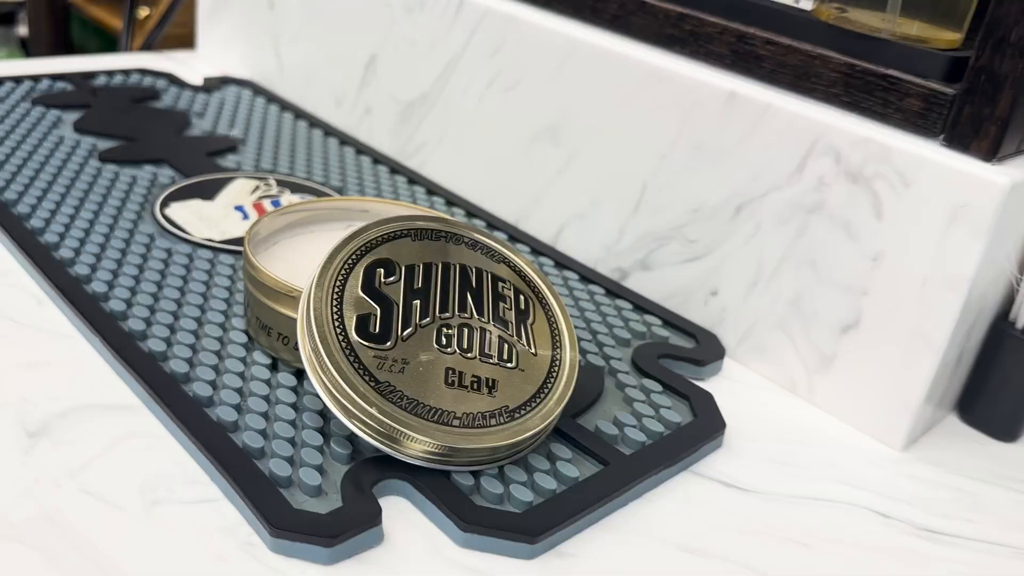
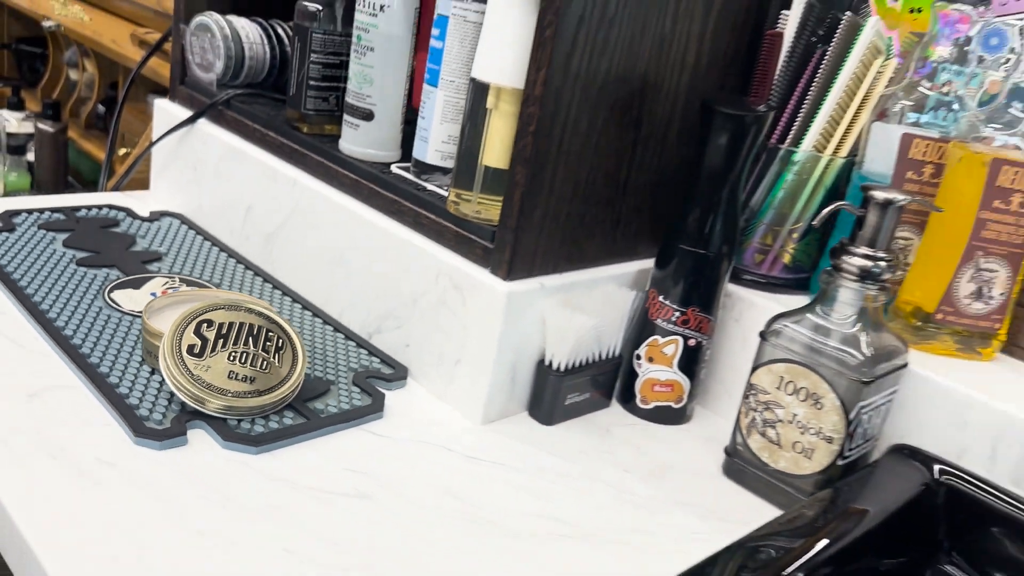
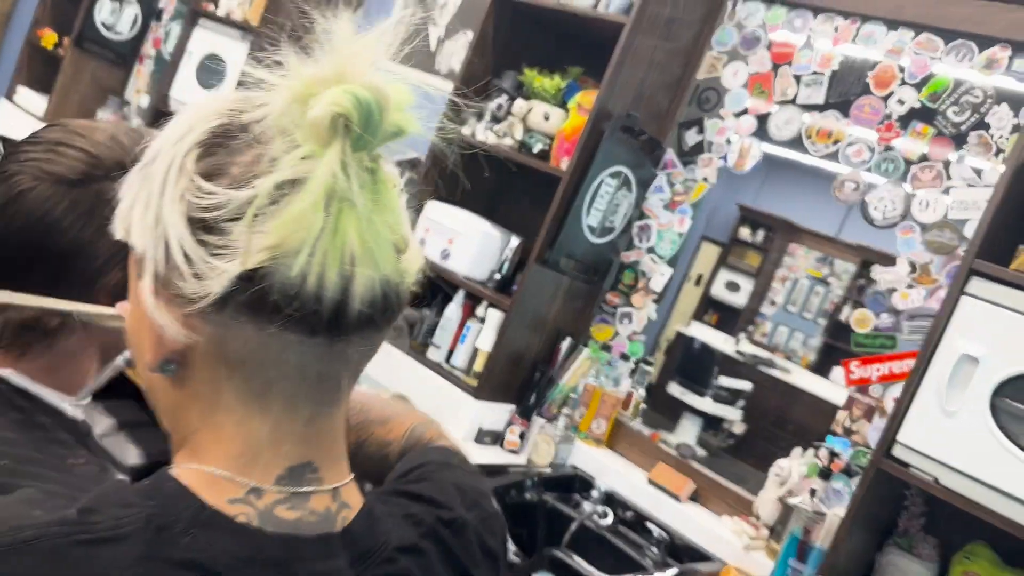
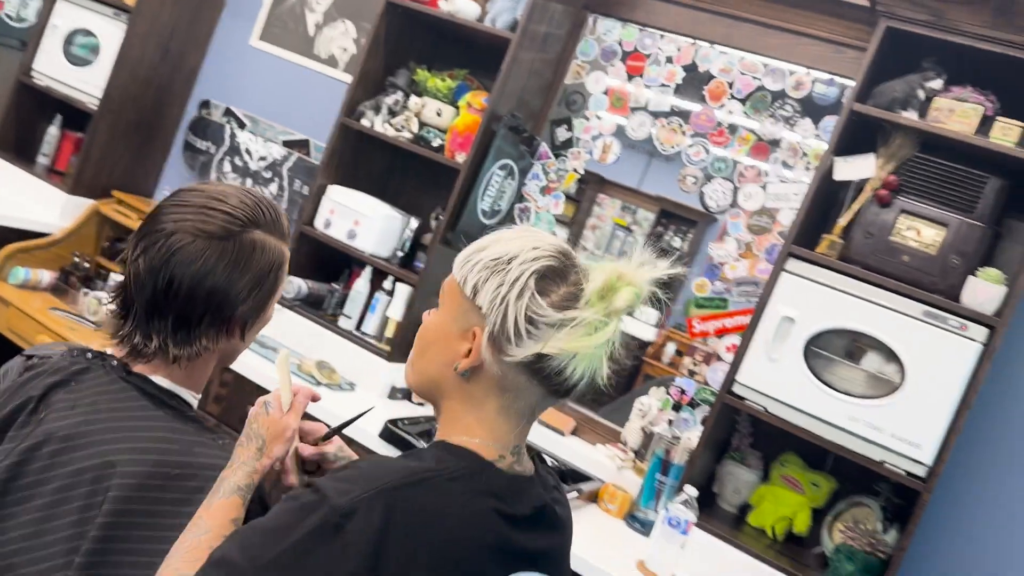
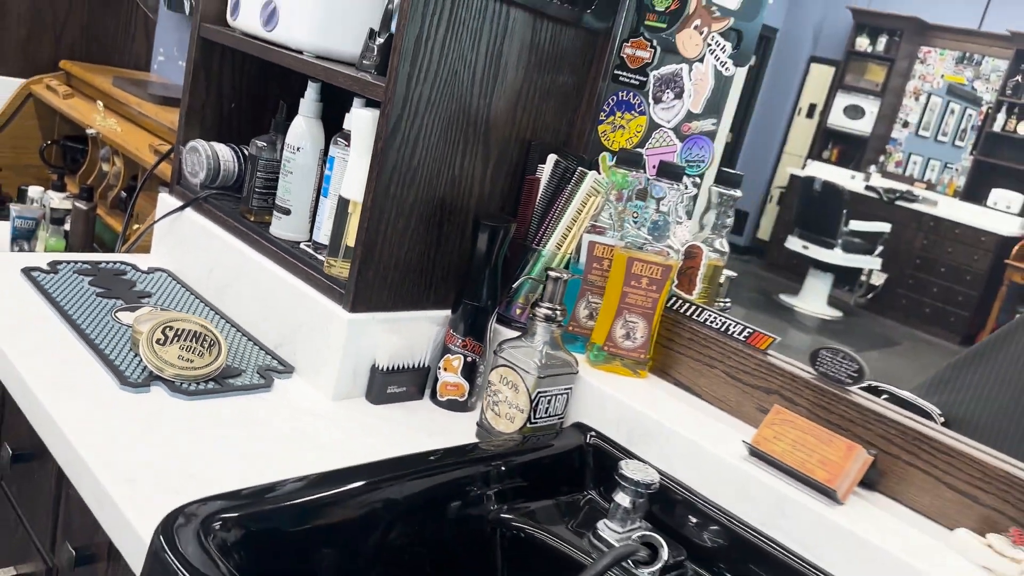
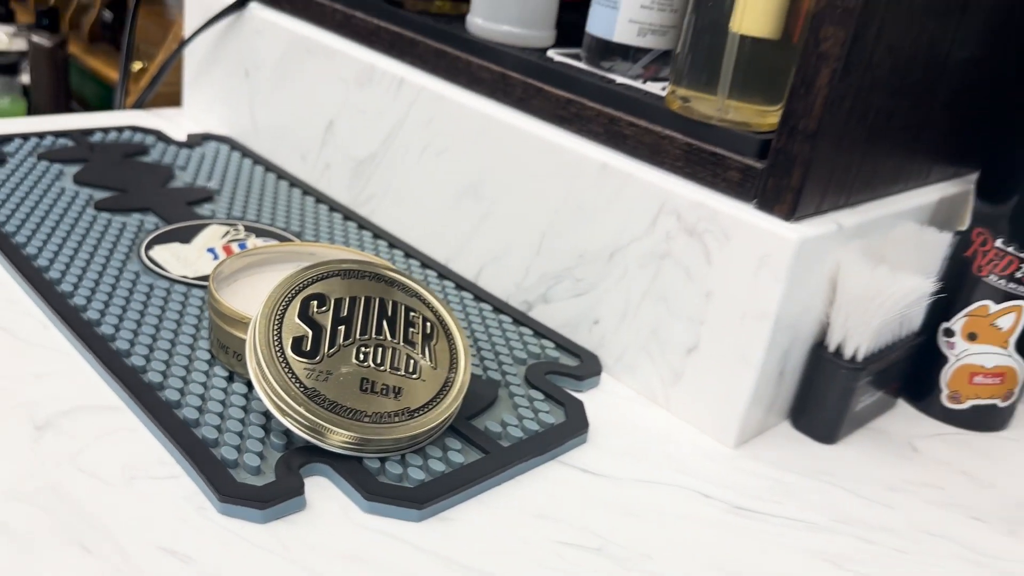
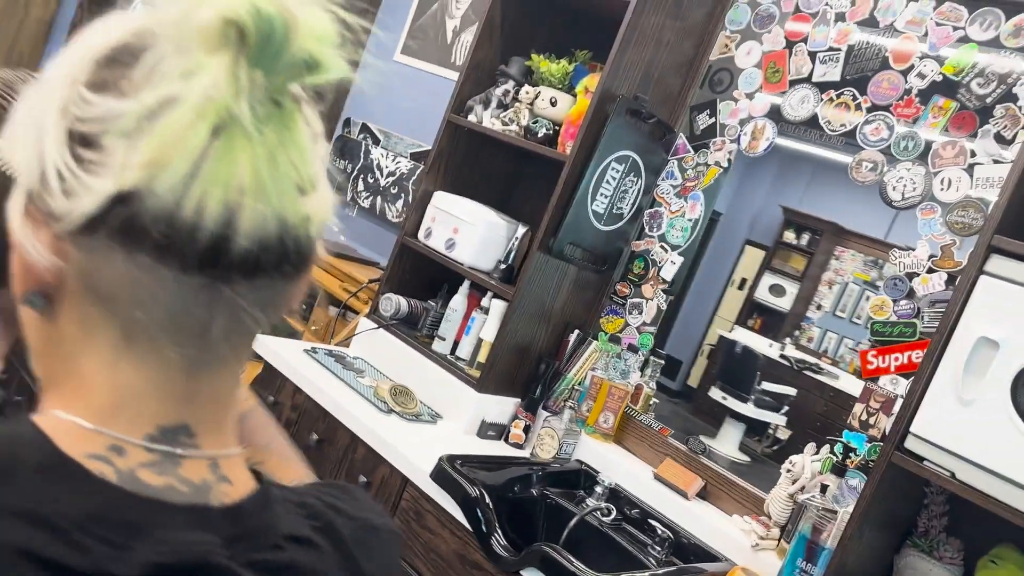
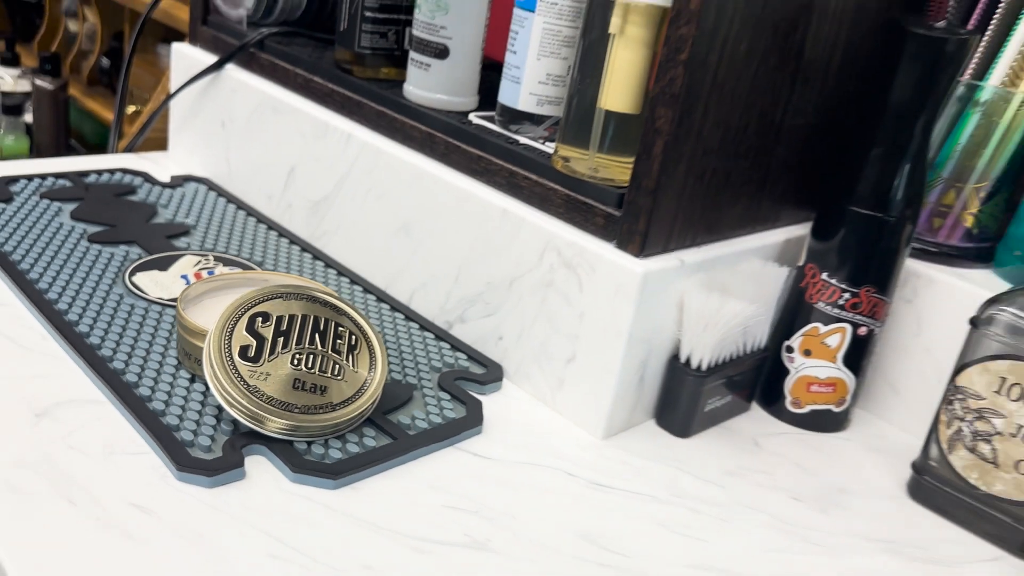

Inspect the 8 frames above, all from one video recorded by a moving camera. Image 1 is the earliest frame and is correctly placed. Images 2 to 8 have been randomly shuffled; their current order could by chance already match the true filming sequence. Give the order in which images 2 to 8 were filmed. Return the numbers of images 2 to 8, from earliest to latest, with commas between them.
6, 8, 2, 5, 7, 3, 4
